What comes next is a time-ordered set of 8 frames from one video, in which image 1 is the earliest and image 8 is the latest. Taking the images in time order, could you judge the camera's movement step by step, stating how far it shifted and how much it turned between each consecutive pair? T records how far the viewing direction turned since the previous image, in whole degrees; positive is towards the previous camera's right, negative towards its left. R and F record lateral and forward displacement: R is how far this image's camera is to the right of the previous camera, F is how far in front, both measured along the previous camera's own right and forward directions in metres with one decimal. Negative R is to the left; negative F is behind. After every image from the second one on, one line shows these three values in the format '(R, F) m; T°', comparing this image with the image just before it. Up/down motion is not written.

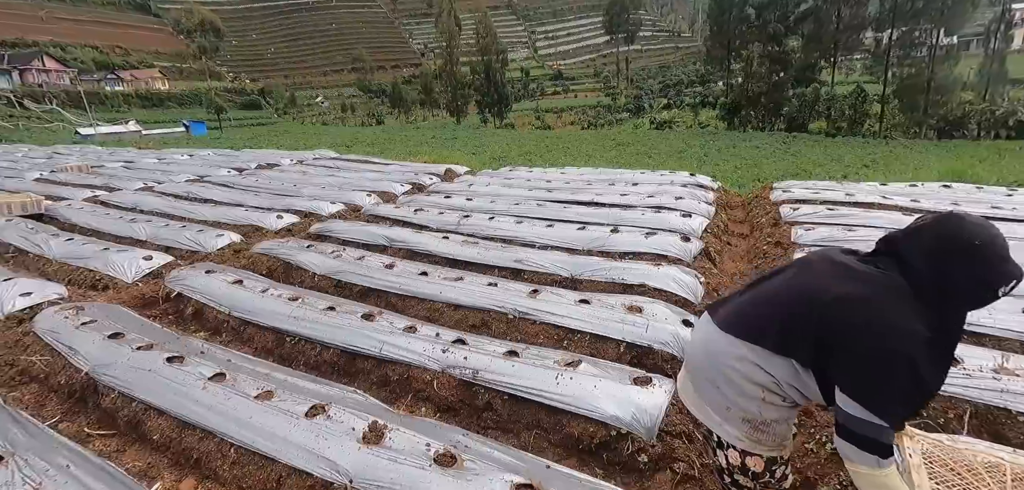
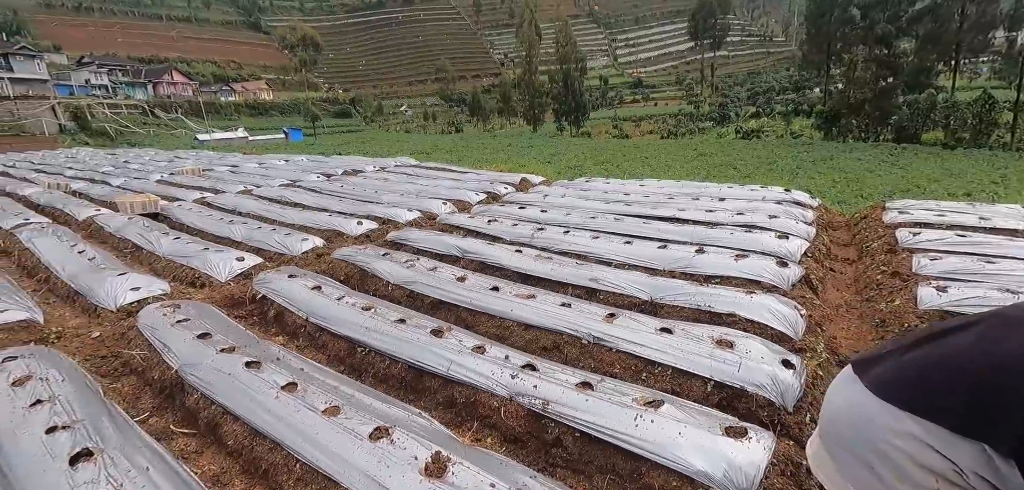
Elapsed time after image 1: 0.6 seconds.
(0.0, +0.2) m; -8°
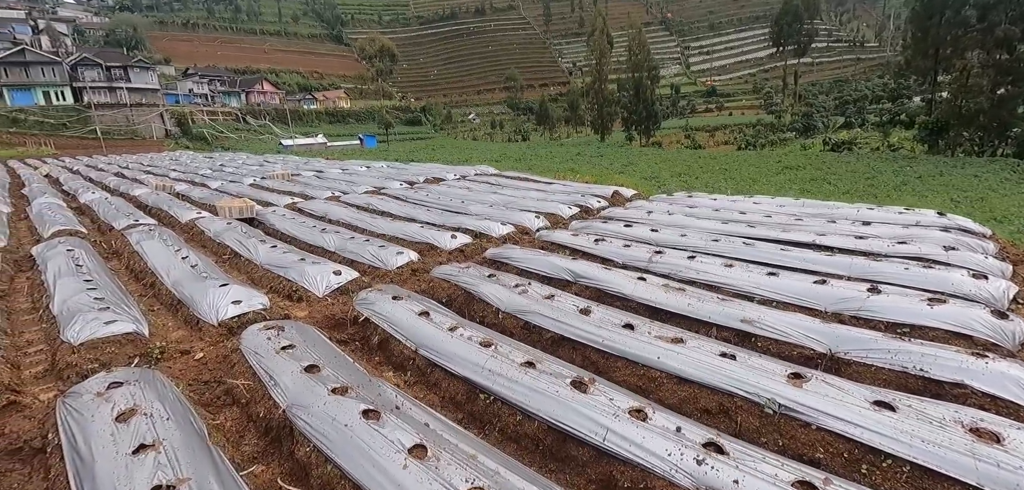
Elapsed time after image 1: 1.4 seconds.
(-0.7, +0.7) m; -7°
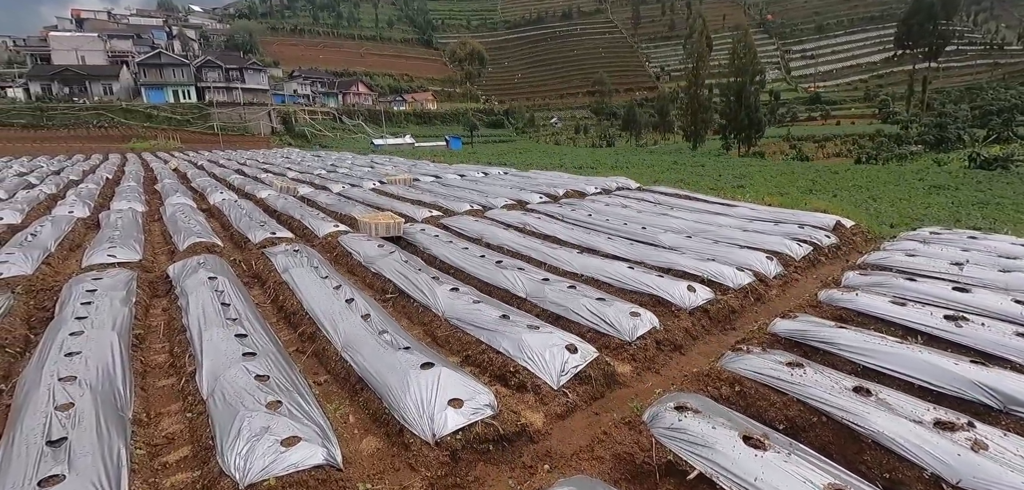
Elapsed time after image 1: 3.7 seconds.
(-2.4, +2.3) m; -8°
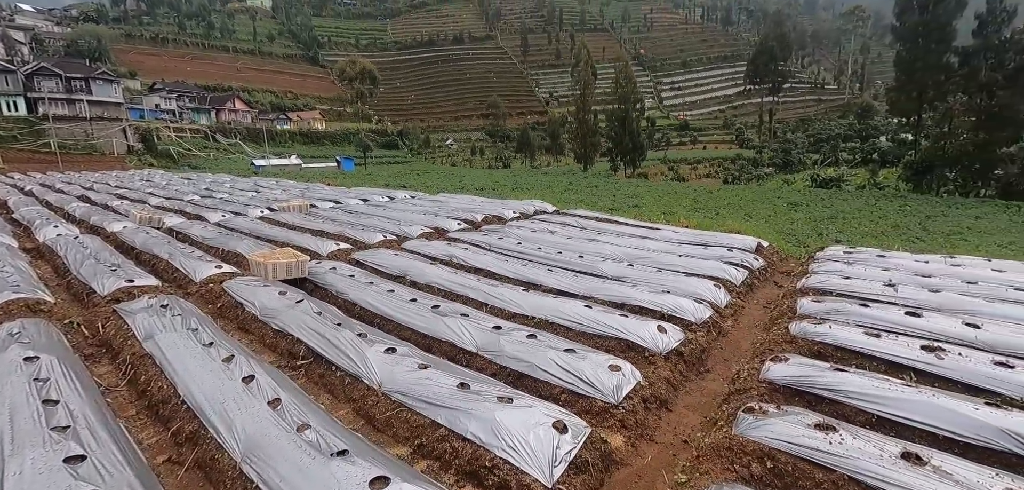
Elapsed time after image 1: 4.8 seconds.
(-0.5, +1.2) m; +12°
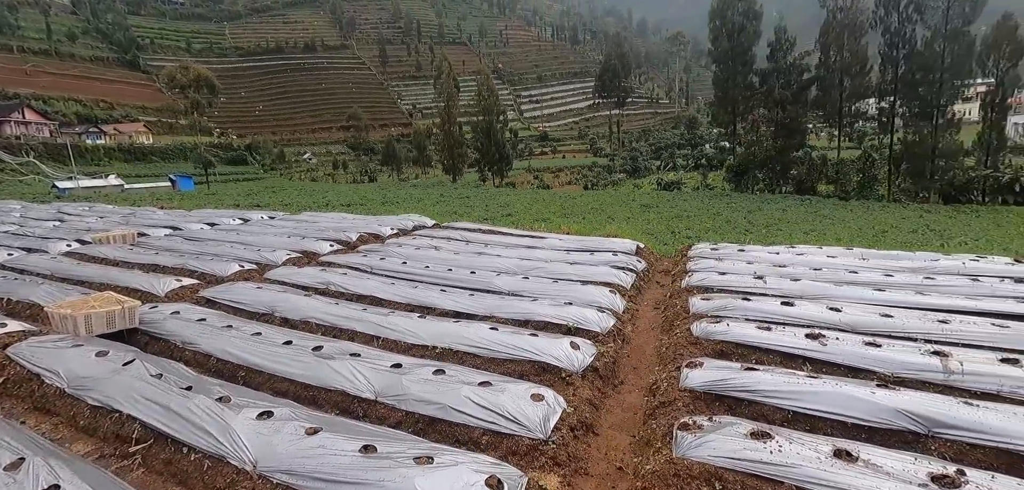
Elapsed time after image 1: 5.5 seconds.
(-0.2, +0.7) m; +14°
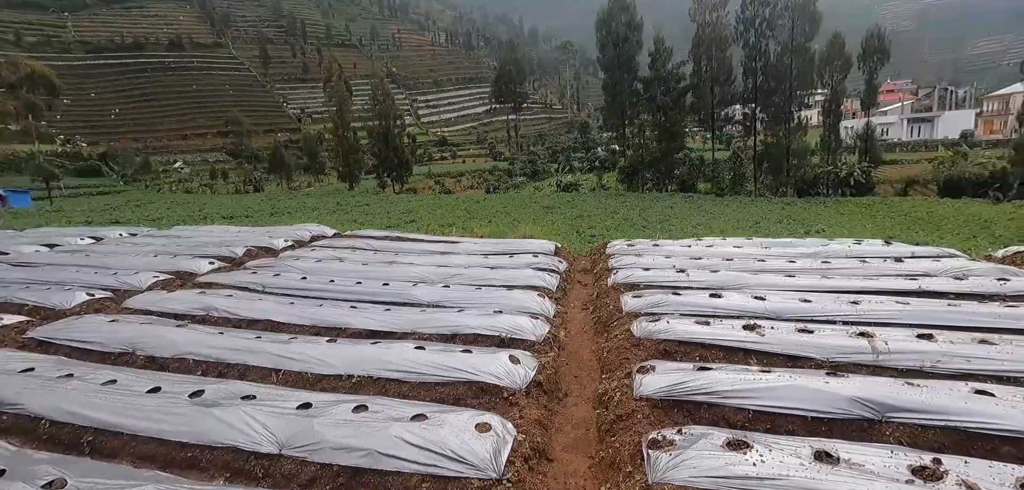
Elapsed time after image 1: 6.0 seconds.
(-0.2, +0.7) m; +11°
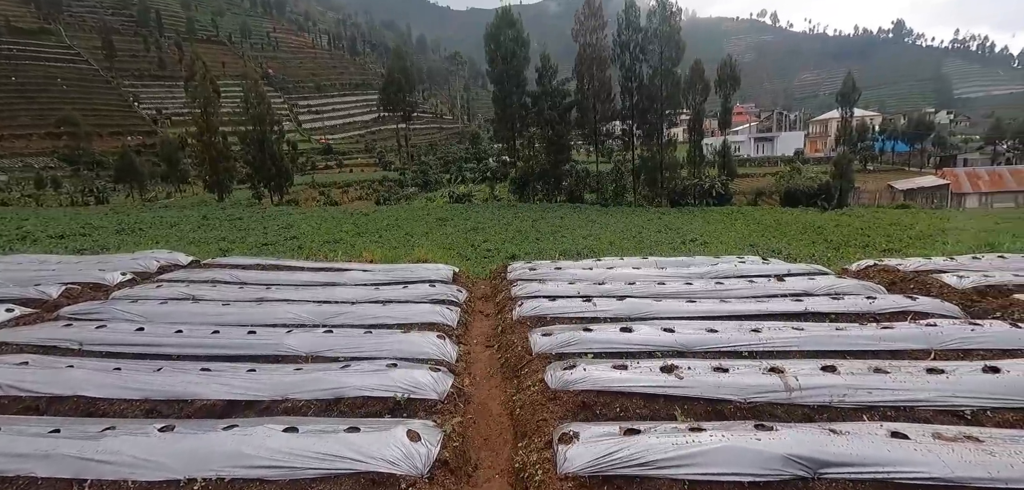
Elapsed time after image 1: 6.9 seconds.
(0.0, +0.8) m; +12°
